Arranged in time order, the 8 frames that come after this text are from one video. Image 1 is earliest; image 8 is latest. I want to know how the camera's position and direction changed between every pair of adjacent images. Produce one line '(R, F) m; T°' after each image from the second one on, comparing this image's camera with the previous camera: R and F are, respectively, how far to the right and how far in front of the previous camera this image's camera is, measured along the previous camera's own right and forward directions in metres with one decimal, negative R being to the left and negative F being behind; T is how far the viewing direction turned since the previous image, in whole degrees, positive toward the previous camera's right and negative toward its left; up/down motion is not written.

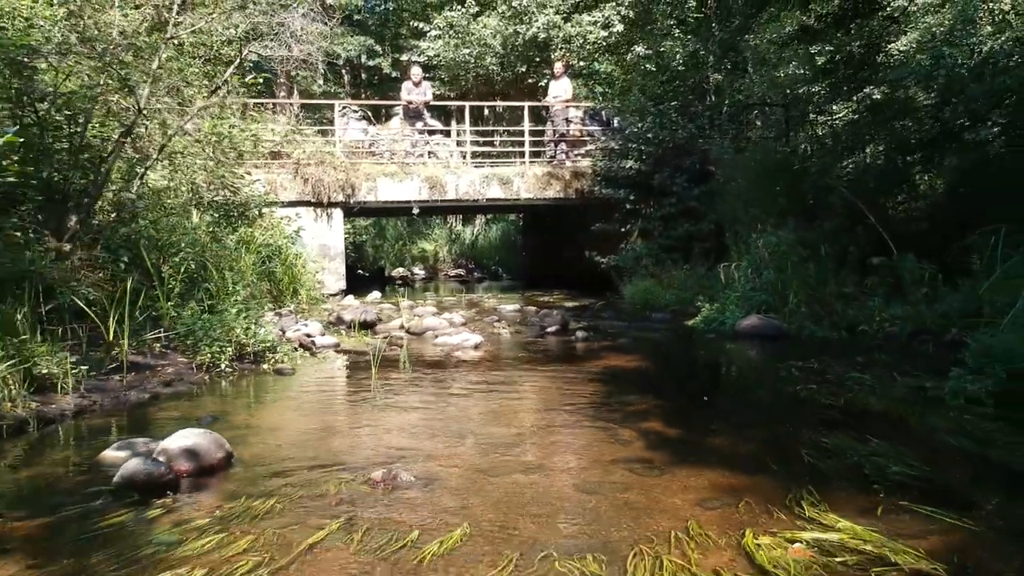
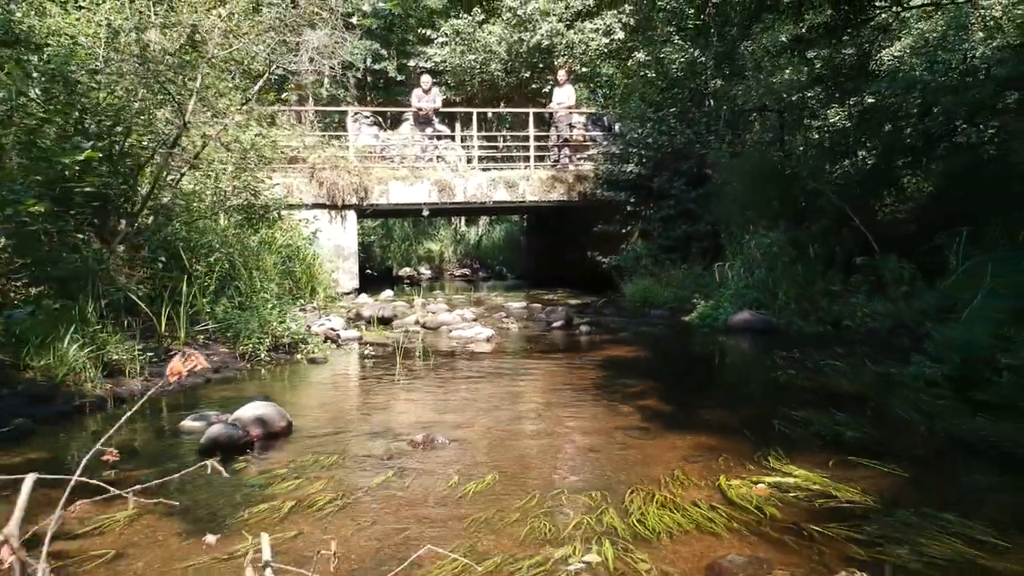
(0.0, -0.6) m; 0°
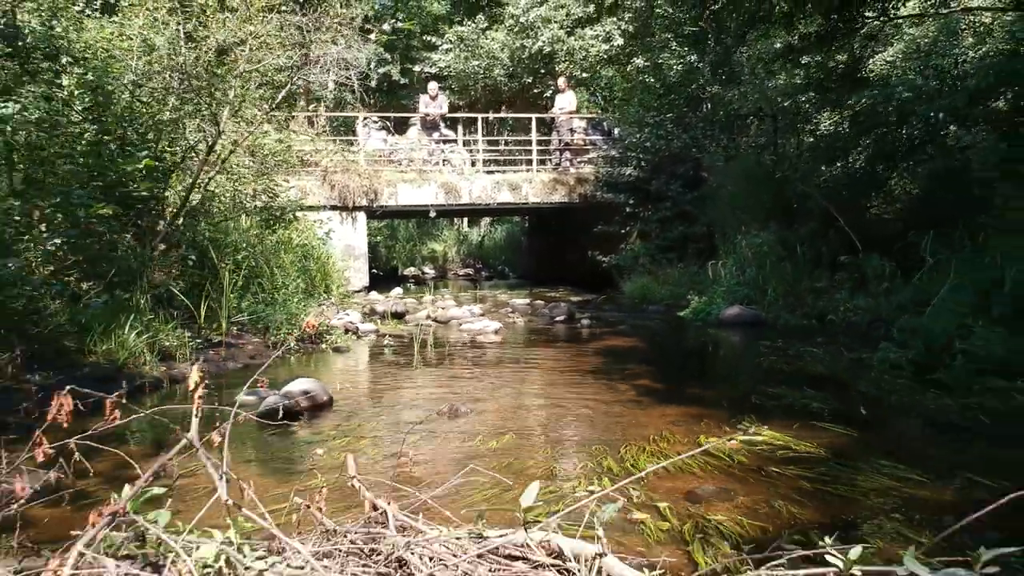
(0.0, -0.6) m; 0°
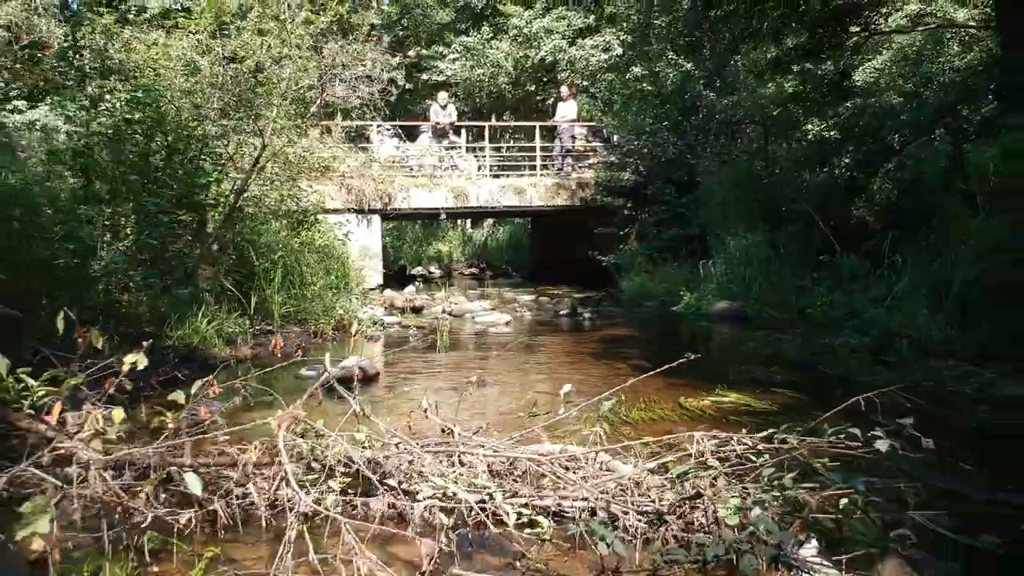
(-0.1, -1.0) m; 0°
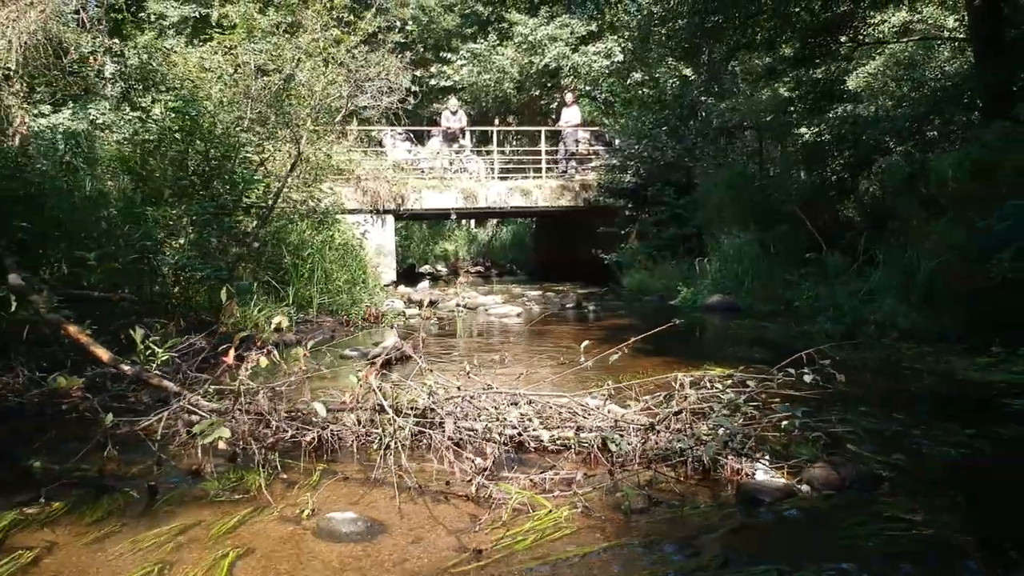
(-0.1, -0.9) m; 0°
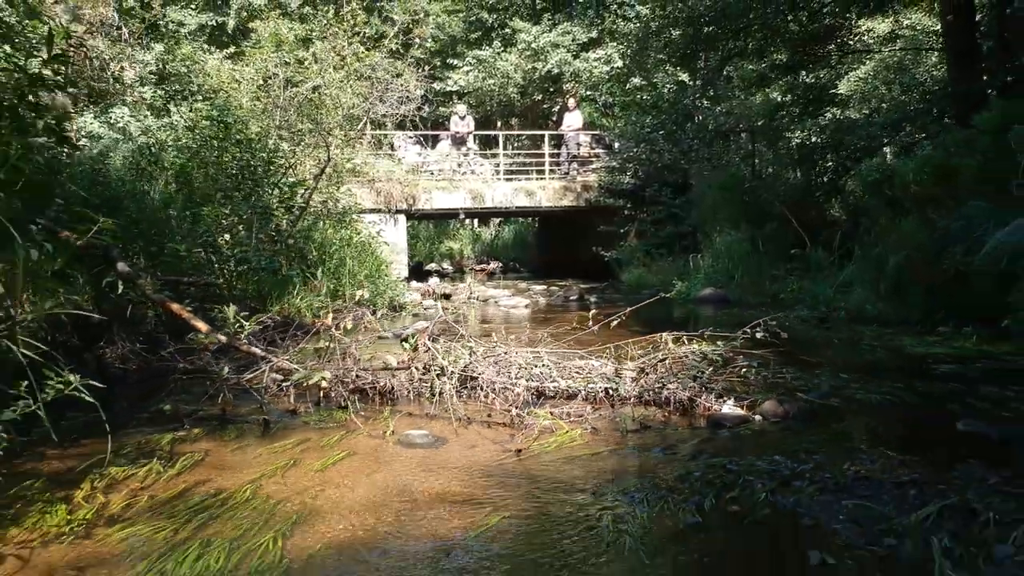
(-0.1, -1.0) m; 0°
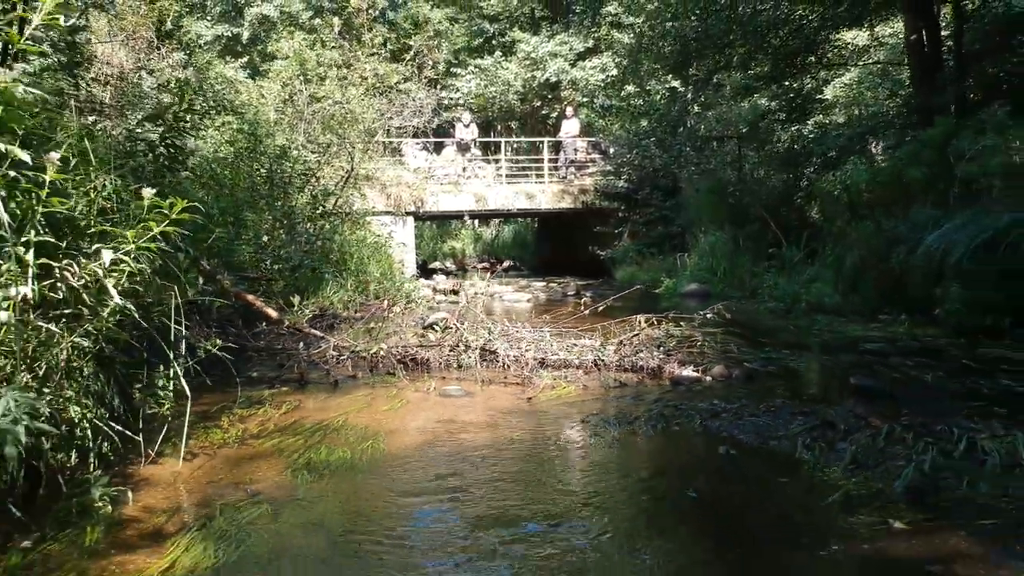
(0.0, -1.3) m; 0°
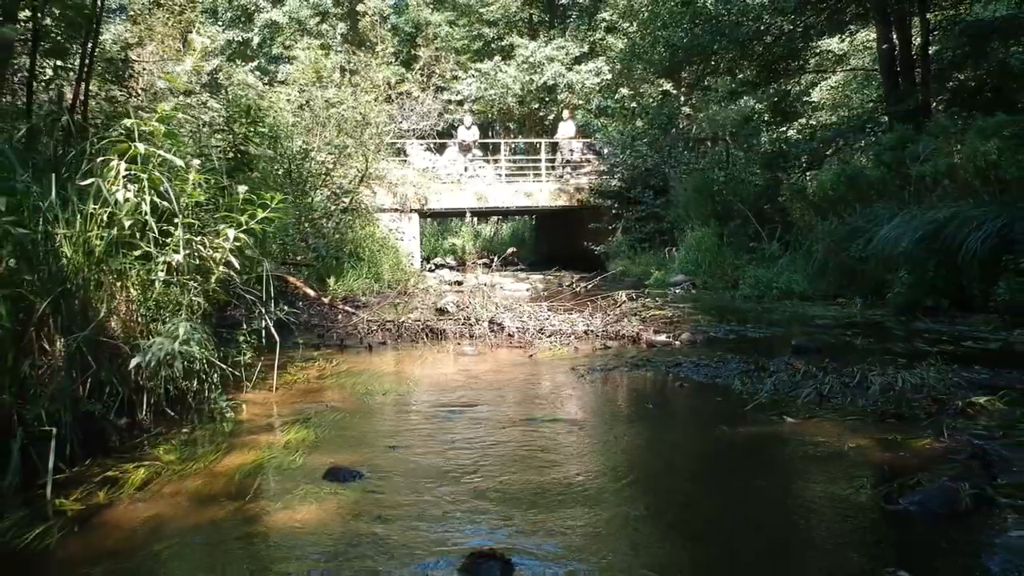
(0.0, -1.1) m; 0°
